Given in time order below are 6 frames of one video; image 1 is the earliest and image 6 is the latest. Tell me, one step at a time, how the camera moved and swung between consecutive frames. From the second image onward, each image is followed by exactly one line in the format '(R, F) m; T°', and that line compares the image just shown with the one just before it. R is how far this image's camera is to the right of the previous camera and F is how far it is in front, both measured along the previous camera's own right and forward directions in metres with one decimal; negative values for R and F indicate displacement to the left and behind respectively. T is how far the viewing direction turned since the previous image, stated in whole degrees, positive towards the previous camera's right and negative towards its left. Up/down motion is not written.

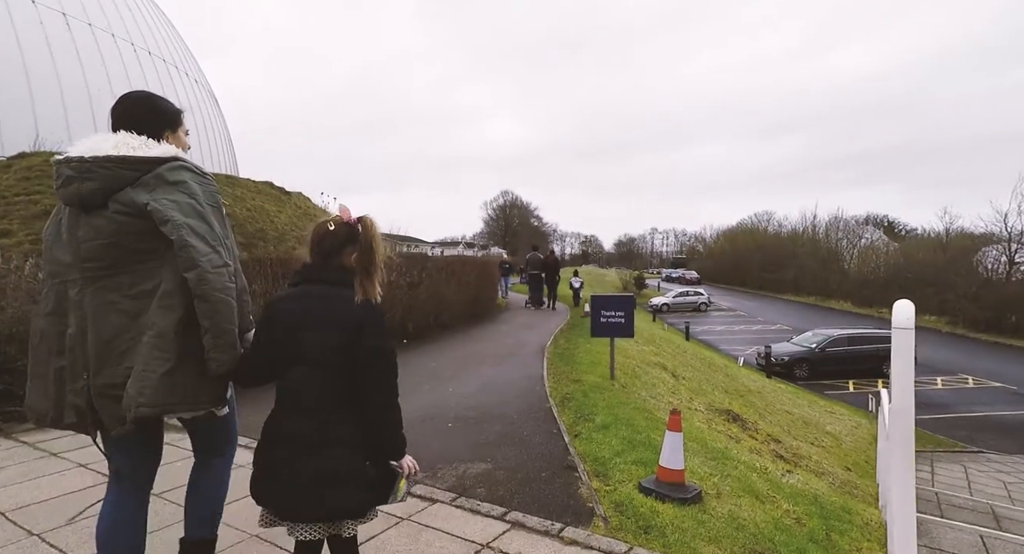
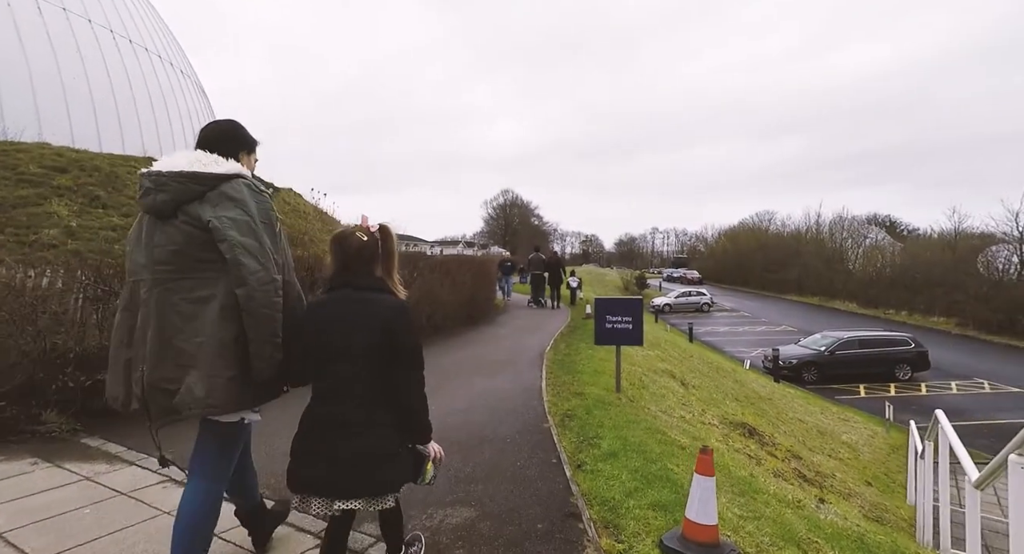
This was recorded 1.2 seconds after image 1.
(+0.1, +0.8) m; 0°
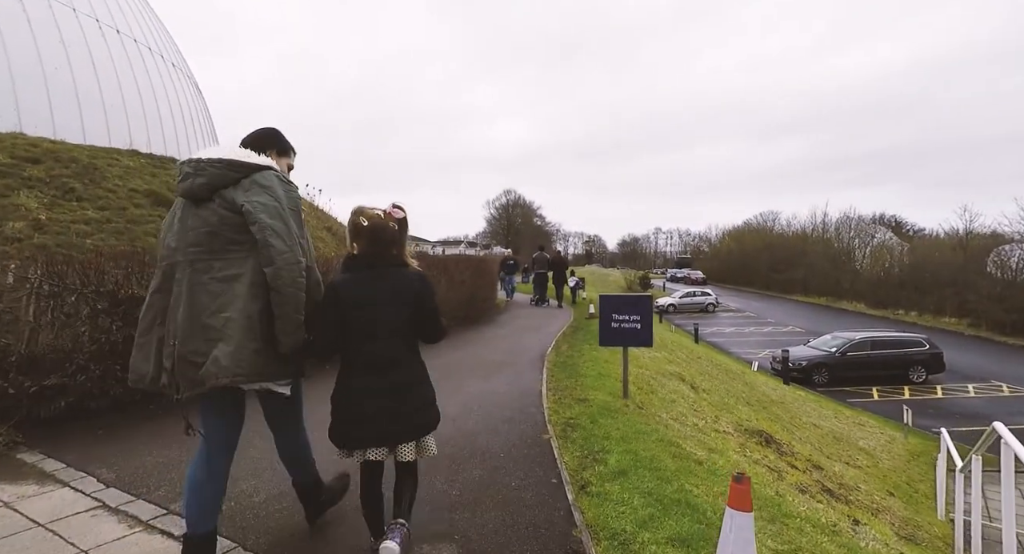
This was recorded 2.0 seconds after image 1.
(+0.1, +0.6) m; 0°
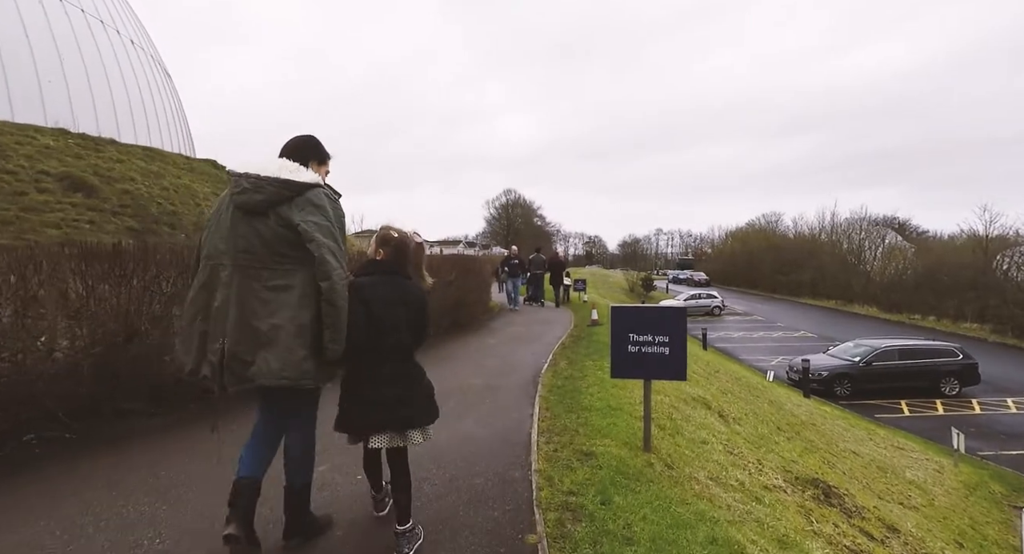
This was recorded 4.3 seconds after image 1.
(+0.2, +1.8) m; 0°
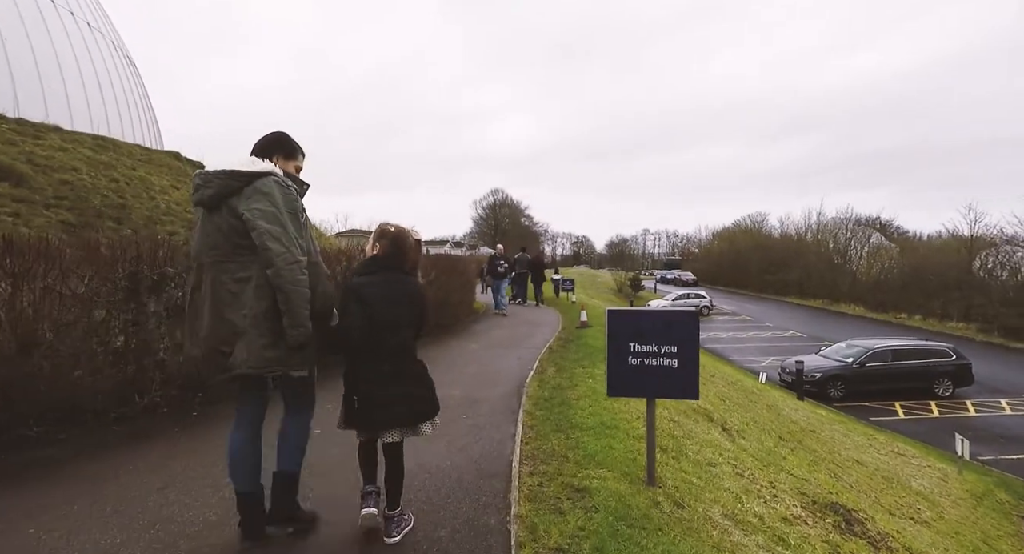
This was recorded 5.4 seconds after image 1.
(+0.1, +0.8) m; +1°
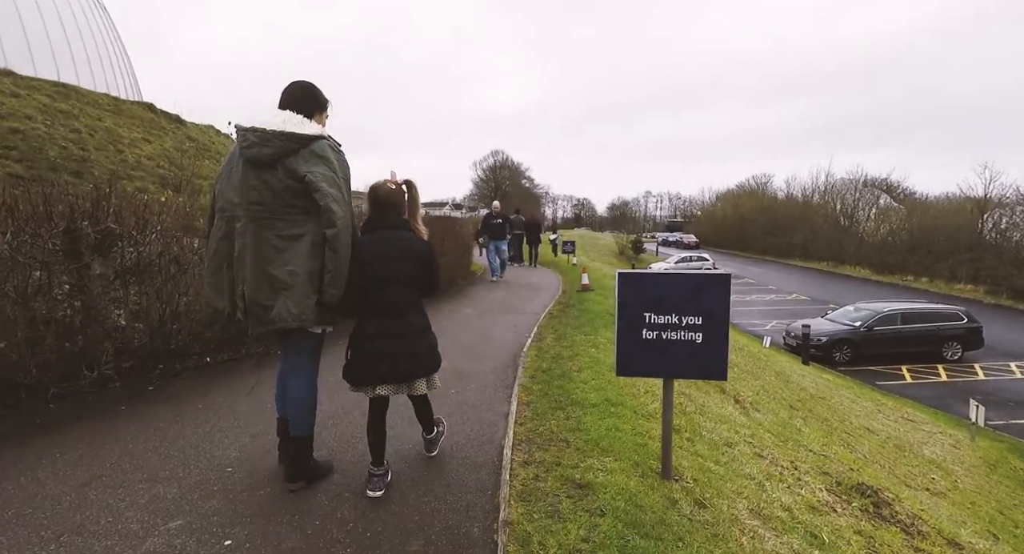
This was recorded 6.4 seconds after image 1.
(+0.1, +0.6) m; 0°
